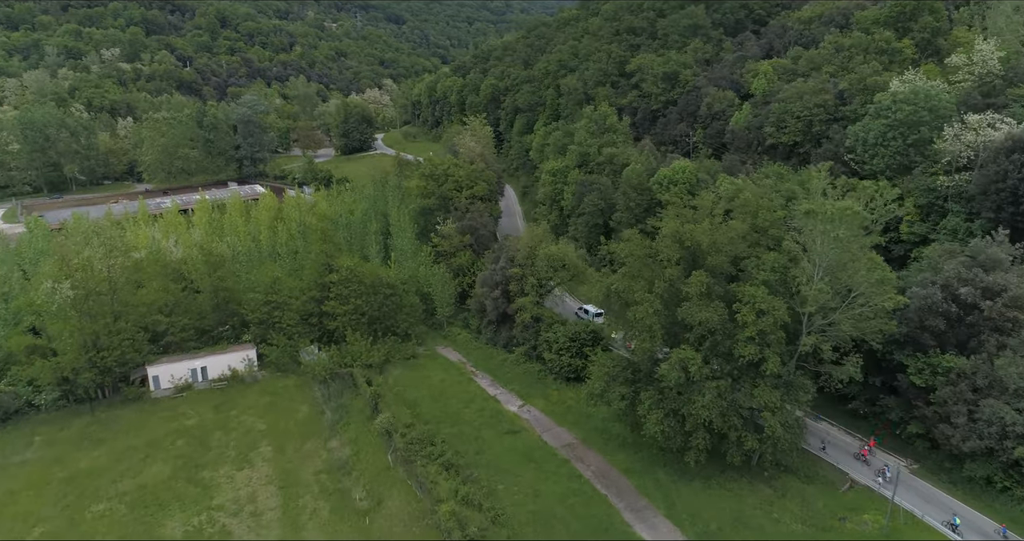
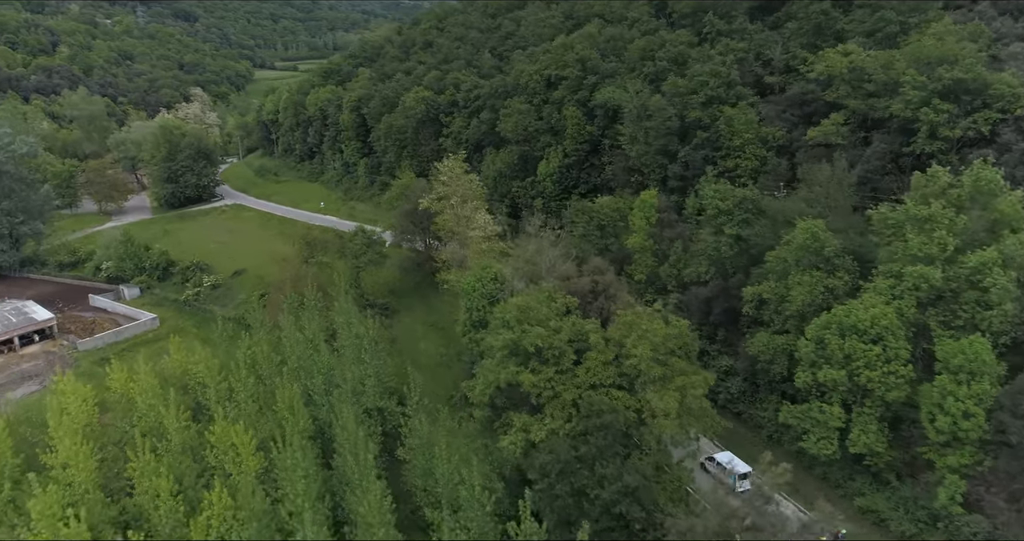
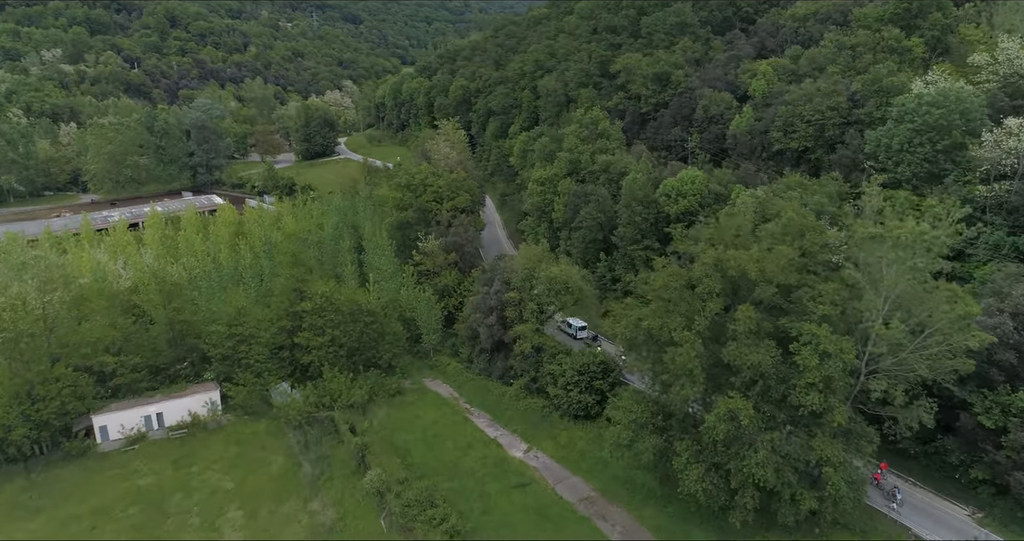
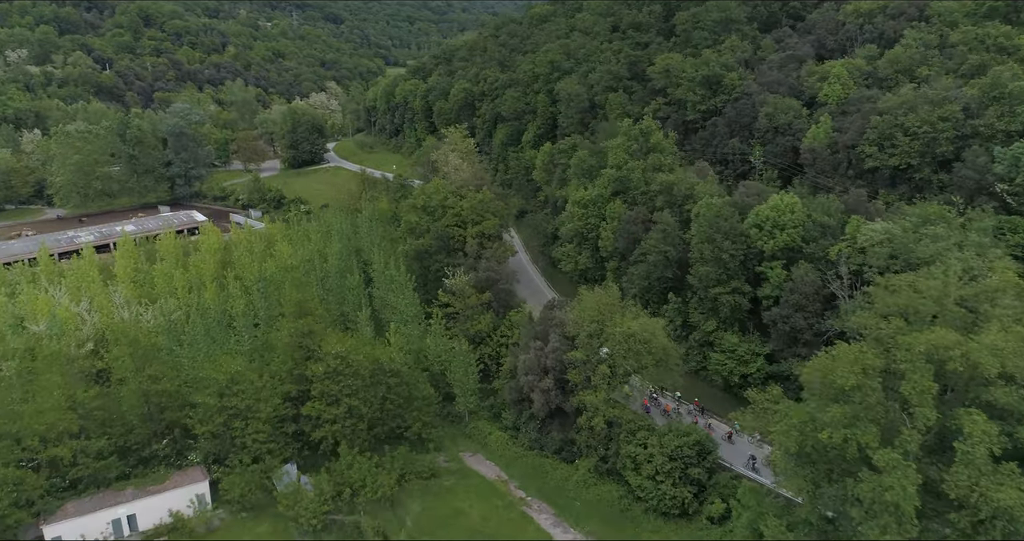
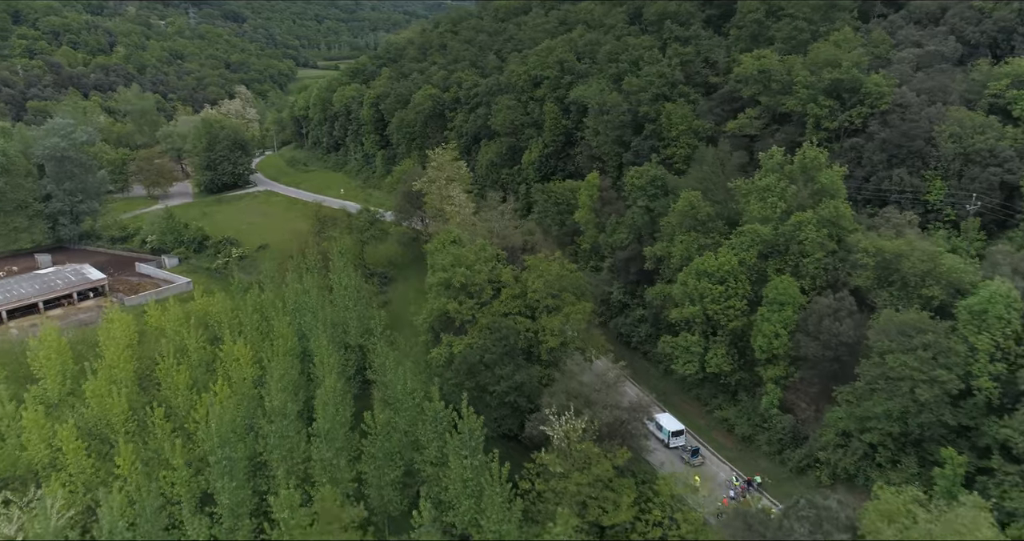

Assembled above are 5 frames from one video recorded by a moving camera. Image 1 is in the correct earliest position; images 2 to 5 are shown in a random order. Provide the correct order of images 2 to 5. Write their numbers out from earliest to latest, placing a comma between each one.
3, 4, 5, 2
